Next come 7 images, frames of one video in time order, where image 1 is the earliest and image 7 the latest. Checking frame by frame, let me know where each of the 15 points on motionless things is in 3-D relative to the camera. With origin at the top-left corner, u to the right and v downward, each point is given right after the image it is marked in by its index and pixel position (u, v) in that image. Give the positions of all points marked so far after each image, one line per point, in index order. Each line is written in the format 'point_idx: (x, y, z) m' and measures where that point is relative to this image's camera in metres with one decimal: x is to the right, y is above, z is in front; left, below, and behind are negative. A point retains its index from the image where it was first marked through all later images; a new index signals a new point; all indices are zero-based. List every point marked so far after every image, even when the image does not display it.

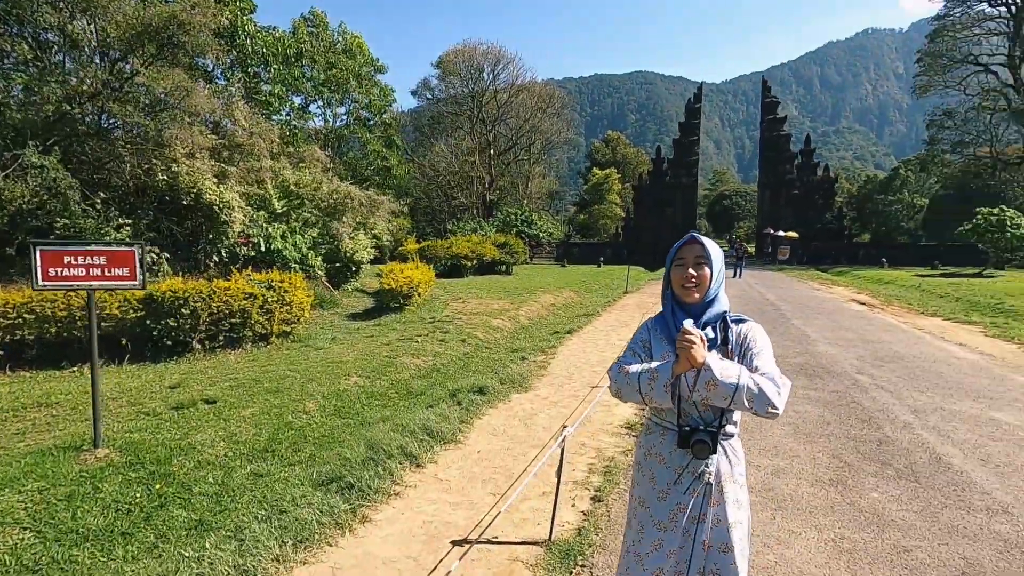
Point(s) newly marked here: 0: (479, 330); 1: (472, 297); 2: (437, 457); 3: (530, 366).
0: (-0.8, -1.0, +12.3) m
1: (-1.3, -0.3, +17.8) m
2: (-0.6, -1.4, +4.5) m
3: (+0.3, -1.2, +8.2) m
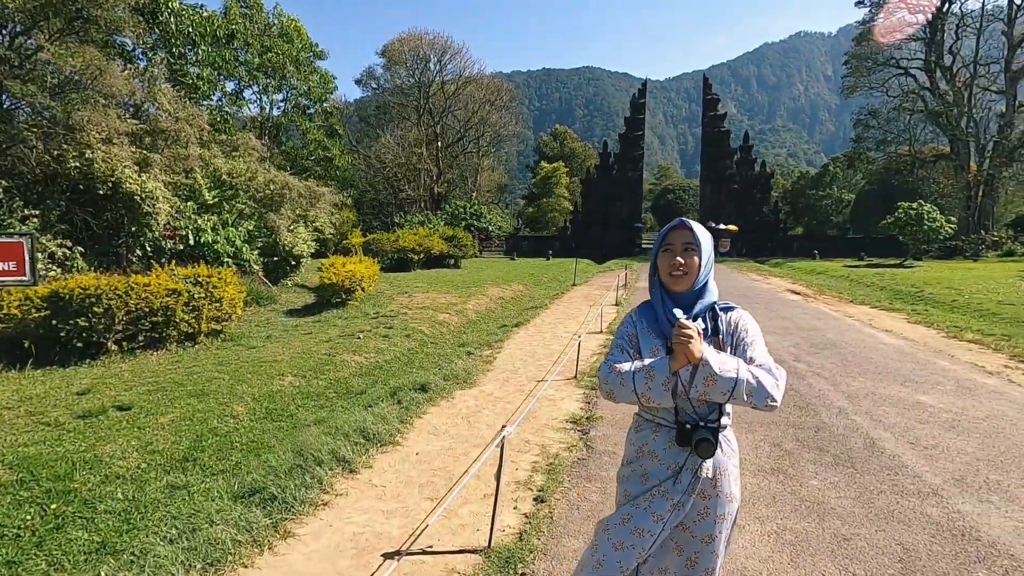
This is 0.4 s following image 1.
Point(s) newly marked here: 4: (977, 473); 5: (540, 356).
0: (-2.0, -0.8, +12.0) m
1: (-3.0, -0.1, +17.4) m
2: (-1.1, -1.4, +4.2) m
3: (-0.5, -1.1, +8.0) m
4: (+3.4, -1.3, +3.9) m
5: (+0.4, -1.0, +8.1) m
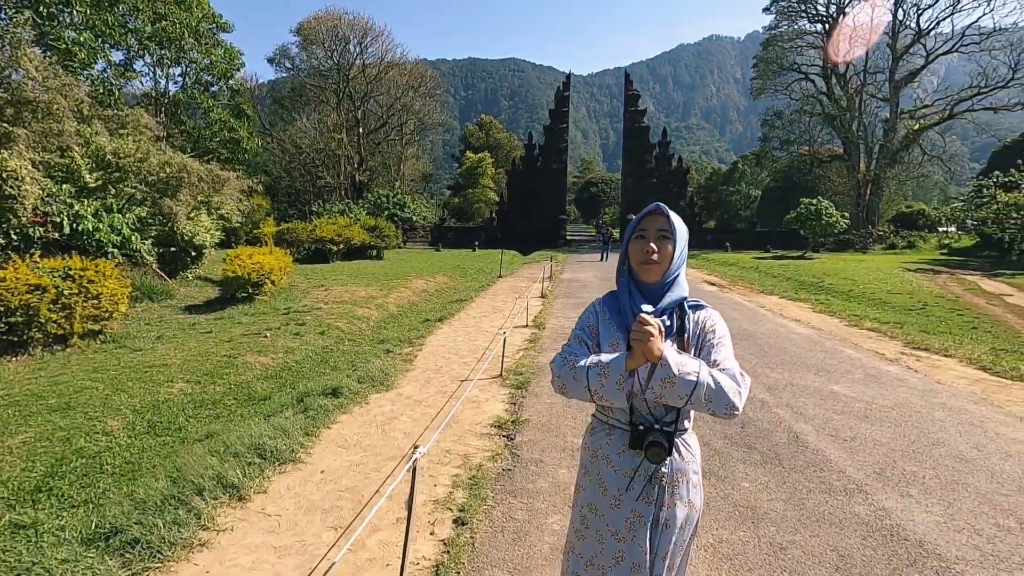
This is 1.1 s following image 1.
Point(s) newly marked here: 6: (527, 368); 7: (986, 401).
0: (-3.6, -0.7, +11.2) m
1: (-5.3, +0.1, +16.5) m
2: (-1.7, -1.3, +3.7) m
3: (-1.6, -1.0, +7.5) m
4: (+2.8, -1.3, +3.9) m
5: (-0.7, -0.9, +7.7) m
6: (+0.2, -1.0, +6.7) m
7: (+5.0, -1.2, +5.7) m
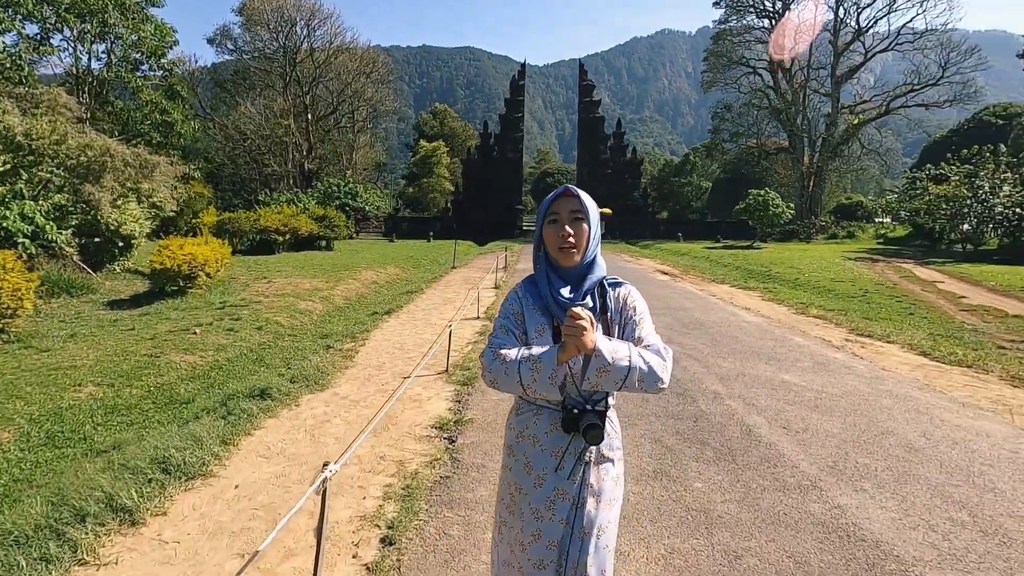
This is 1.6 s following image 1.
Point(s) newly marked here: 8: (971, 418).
0: (-4.5, -0.5, +10.6) m
1: (-6.7, +0.3, +15.7) m
2: (-2.0, -1.3, +3.2) m
3: (-2.3, -0.9, +7.0) m
4: (+2.4, -1.2, +3.8) m
5: (-1.4, -0.8, +7.3) m
6: (-0.4, -0.9, +6.4) m
7: (+4.4, -1.1, +5.8) m
8: (+4.0, -1.2, +4.8) m
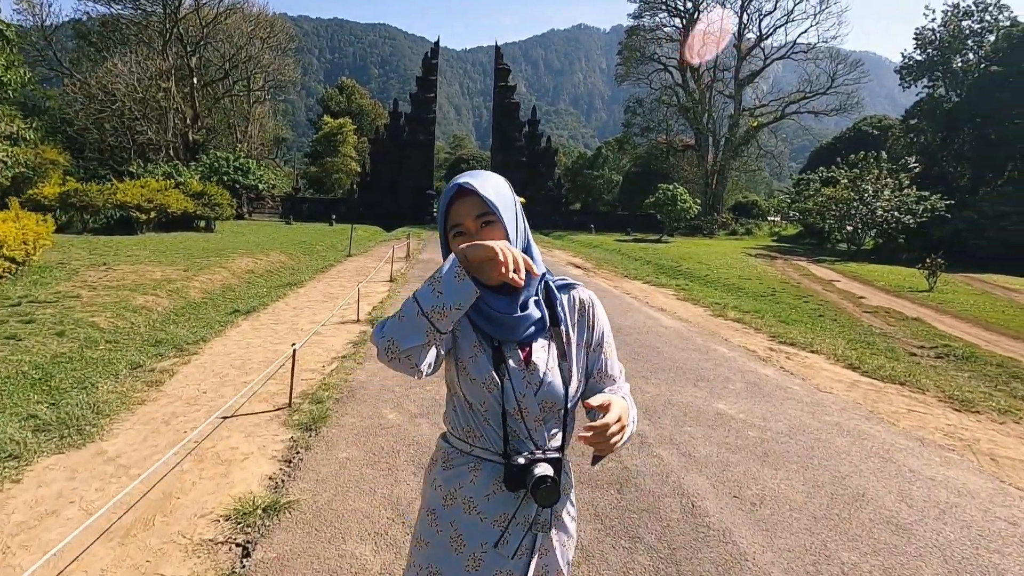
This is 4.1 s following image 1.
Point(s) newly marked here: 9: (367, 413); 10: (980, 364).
0: (-6.3, -0.4, +8.3) m
1: (-9.2, +0.6, +12.9) m
2: (-2.7, -1.4, +1.4) m
3: (-3.5, -0.9, +5.1) m
4: (+1.6, -1.3, +2.7) m
5: (-2.7, -0.8, +5.5) m
6: (-1.6, -0.9, +4.8) m
7: (+3.3, -1.2, +5.0) m
8: (+3.1, -1.3, +3.9) m
9: (-1.2, -1.0, +4.3) m
10: (+6.9, -1.1, +7.9) m
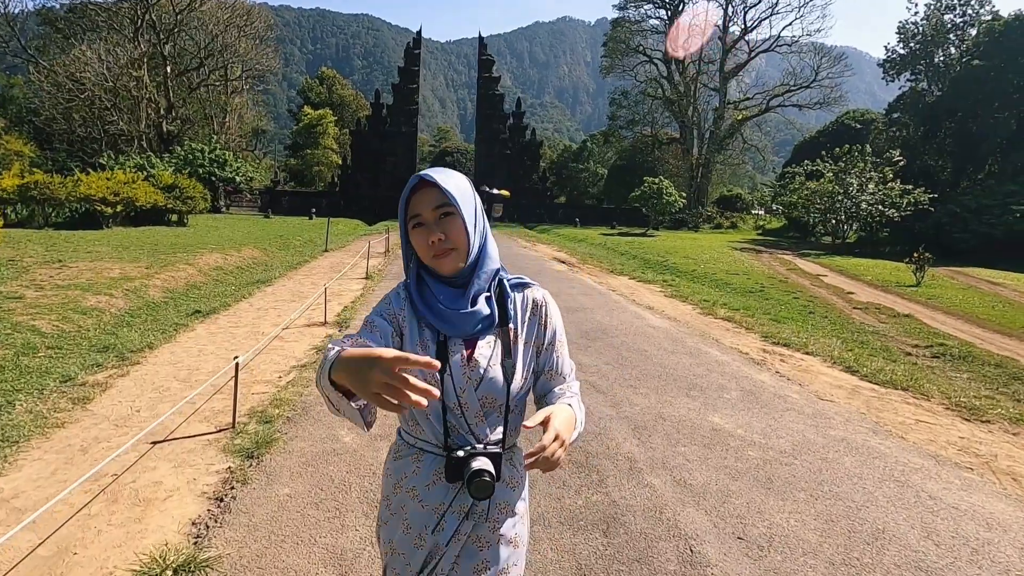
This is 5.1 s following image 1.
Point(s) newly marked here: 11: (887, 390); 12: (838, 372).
0: (-6.6, -0.4, +7.6) m
1: (-9.6, +0.6, +12.2) m
2: (-2.8, -1.4, +0.9) m
3: (-3.7, -0.9, +4.6) m
4: (+1.4, -1.4, +2.3) m
5: (-2.9, -0.8, +5.0) m
6: (-1.8, -0.9, +4.3) m
7: (+3.1, -1.2, +4.6) m
8: (+2.9, -1.3, +3.5) m
9: (-1.3, -1.0, +3.8) m
10: (+6.6, -1.1, +7.6) m
11: (+4.0, -1.1, +5.8) m
12: (+3.8, -1.0, +6.4) m
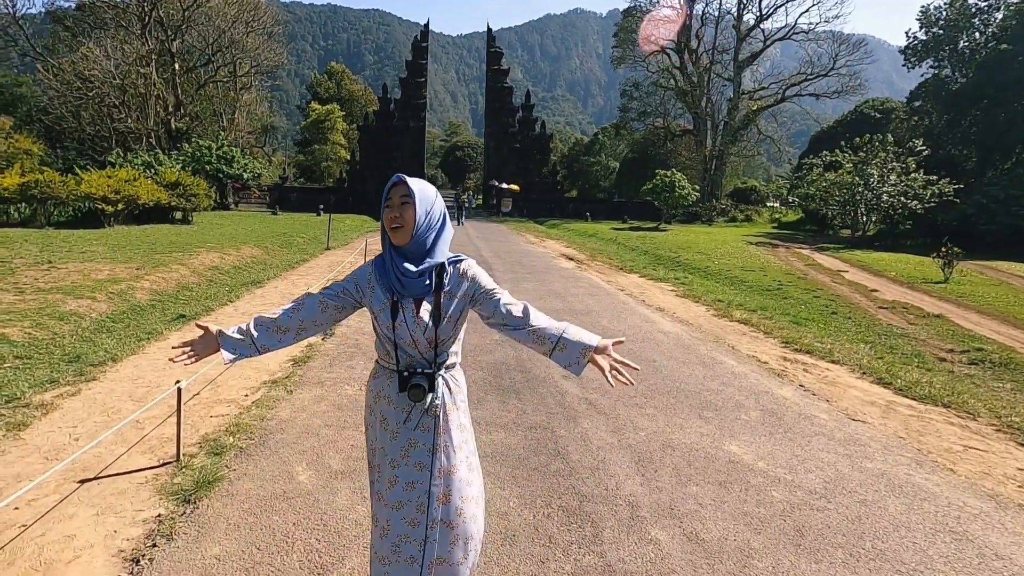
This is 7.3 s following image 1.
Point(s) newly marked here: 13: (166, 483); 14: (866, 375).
0: (-6.6, -0.5, +7.2) m
1: (-9.5, +0.6, +11.8) m
2: (-3.0, -1.6, +0.4) m
3: (-3.8, -1.0, +4.1) m
4: (+1.3, -1.5, +1.7) m
5: (-3.0, -0.9, +4.5) m
6: (-1.9, -1.0, +3.8) m
7: (+3.0, -1.2, +4.0) m
8: (+2.8, -1.4, +2.9) m
9: (-1.5, -1.1, +3.3) m
10: (+6.5, -1.1, +6.9) m
11: (+4.0, -1.1, +5.2) m
12: (+3.8, -1.0, +5.7) m
13: (-2.1, -1.1, +3.3) m
14: (+4.0, -1.0, +6.0) m
